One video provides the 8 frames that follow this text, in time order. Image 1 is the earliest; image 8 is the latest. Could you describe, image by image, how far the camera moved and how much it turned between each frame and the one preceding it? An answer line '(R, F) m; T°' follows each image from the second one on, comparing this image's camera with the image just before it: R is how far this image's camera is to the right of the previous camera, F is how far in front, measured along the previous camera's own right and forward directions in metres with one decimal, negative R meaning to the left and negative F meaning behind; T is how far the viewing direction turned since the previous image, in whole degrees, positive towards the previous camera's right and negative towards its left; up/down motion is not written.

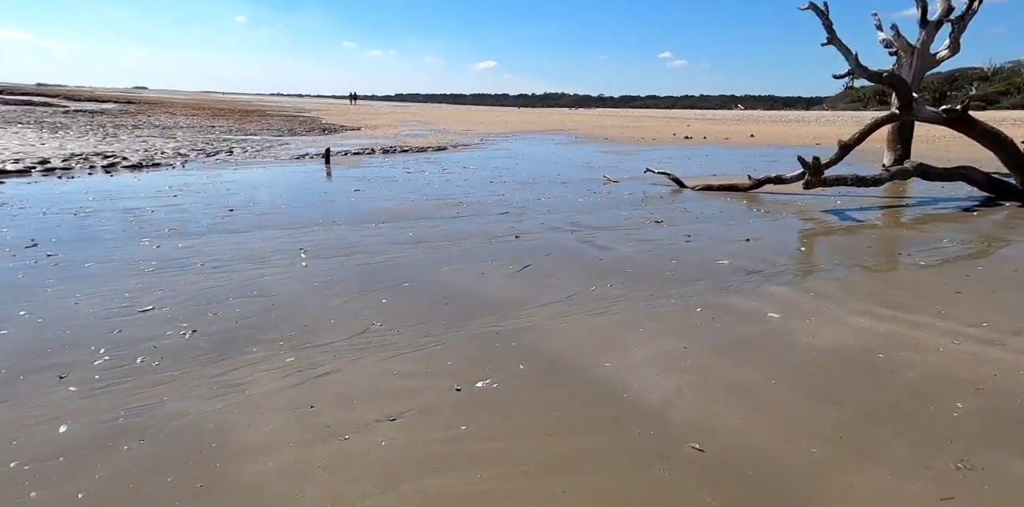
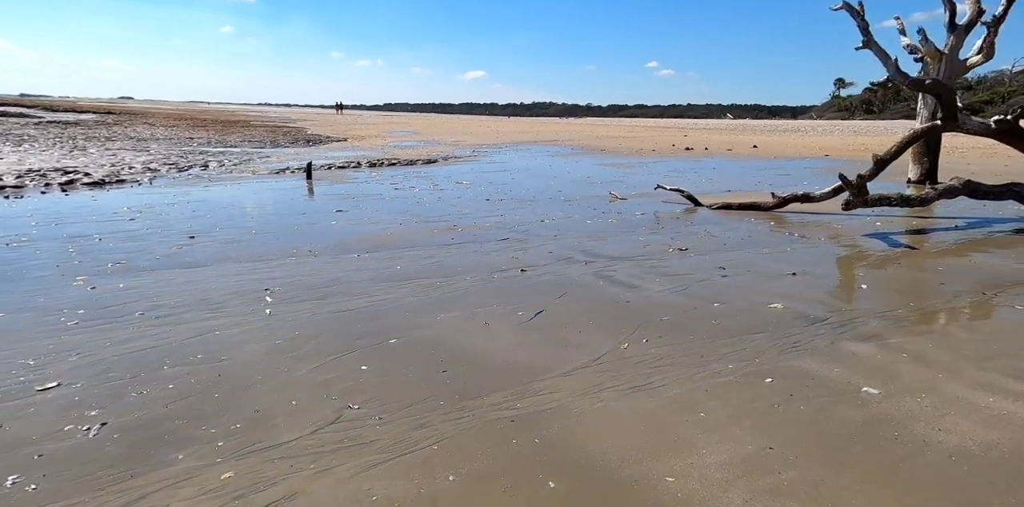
(-0.2, +1.1) m; +1°
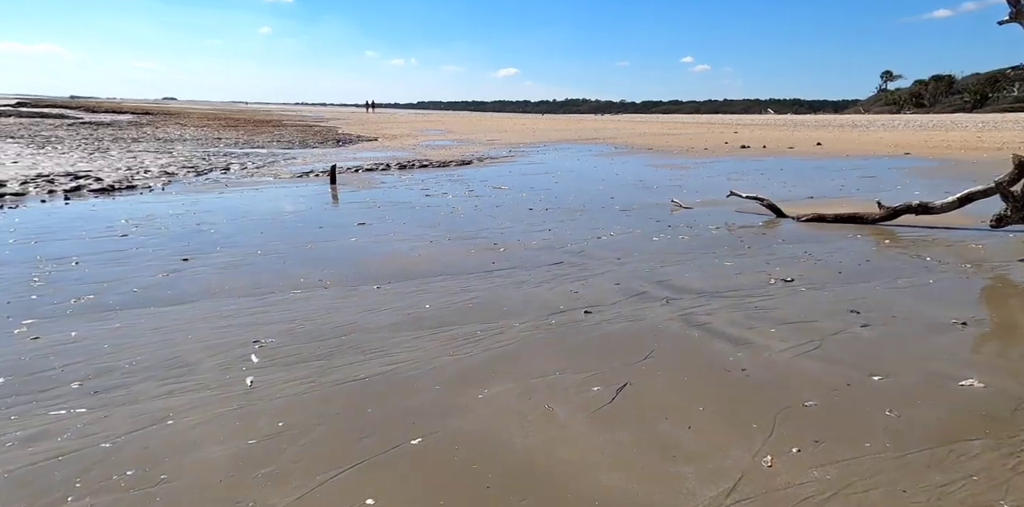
(-0.2, +1.5) m; -3°
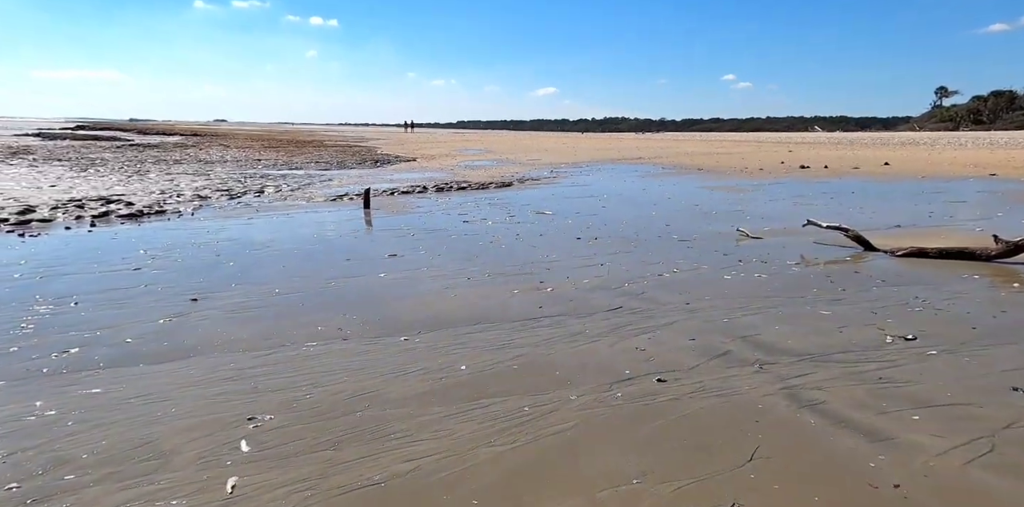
(-0.1, +0.9) m; -3°
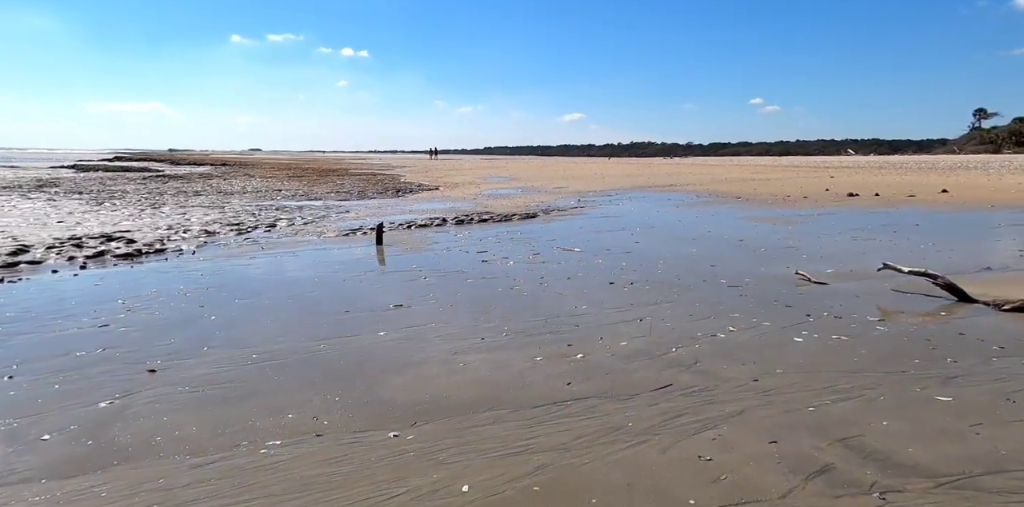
(0.0, +1.1) m; -2°
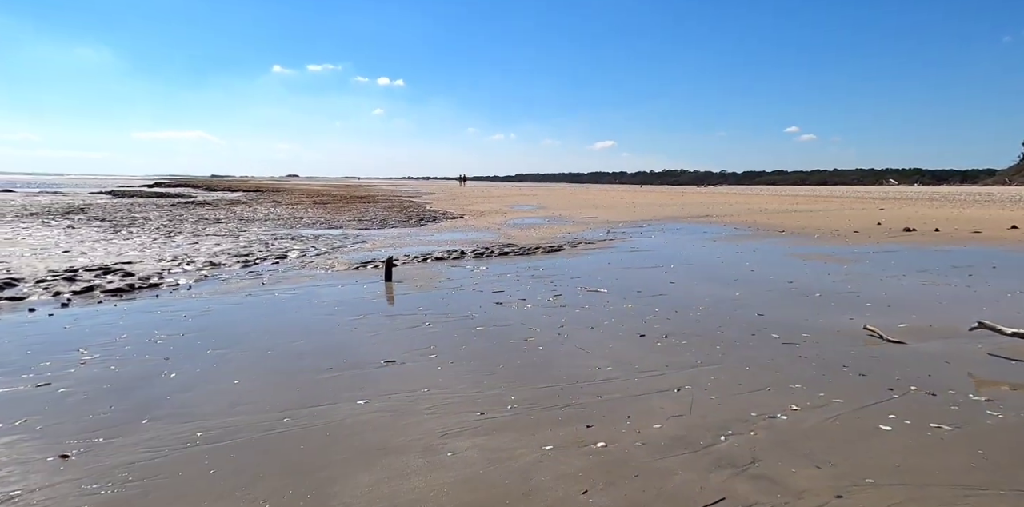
(+0.2, +1.1) m; -3°
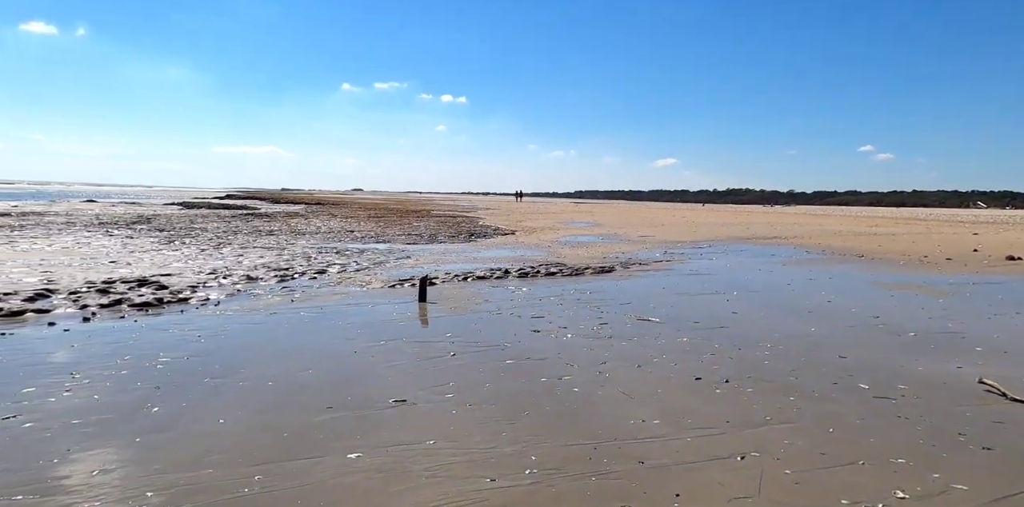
(+0.2, +0.9) m; -5°
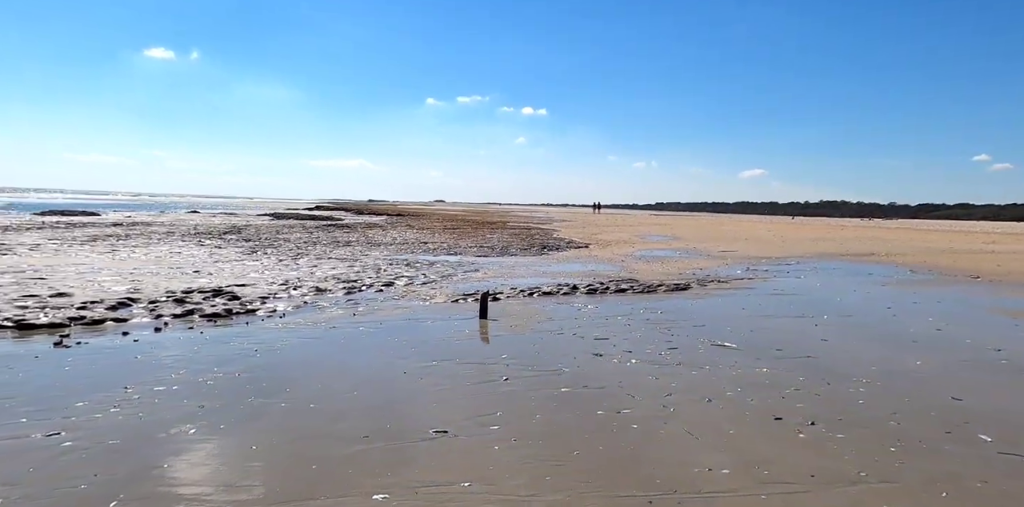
(+0.2, +0.5) m; -7°
